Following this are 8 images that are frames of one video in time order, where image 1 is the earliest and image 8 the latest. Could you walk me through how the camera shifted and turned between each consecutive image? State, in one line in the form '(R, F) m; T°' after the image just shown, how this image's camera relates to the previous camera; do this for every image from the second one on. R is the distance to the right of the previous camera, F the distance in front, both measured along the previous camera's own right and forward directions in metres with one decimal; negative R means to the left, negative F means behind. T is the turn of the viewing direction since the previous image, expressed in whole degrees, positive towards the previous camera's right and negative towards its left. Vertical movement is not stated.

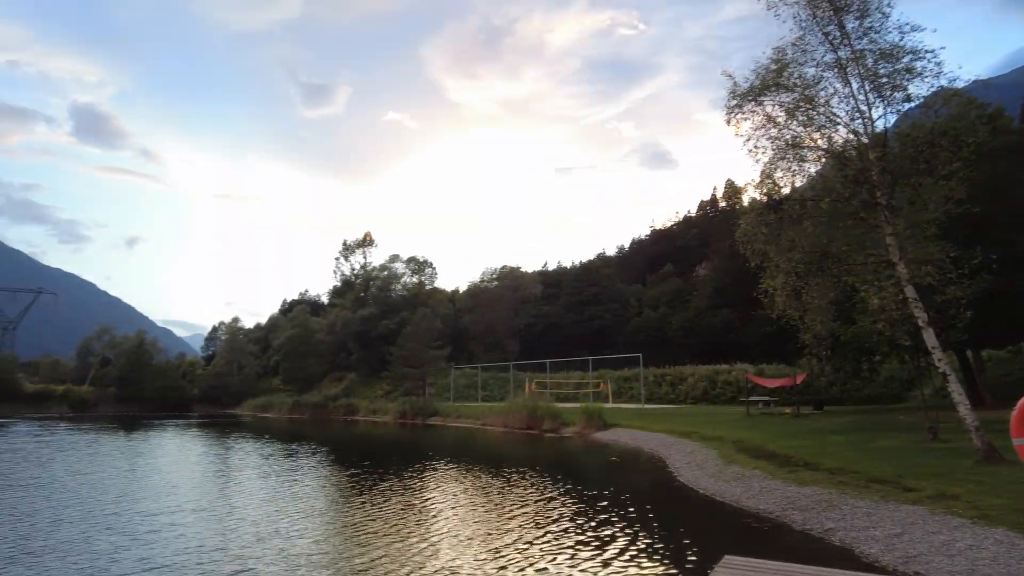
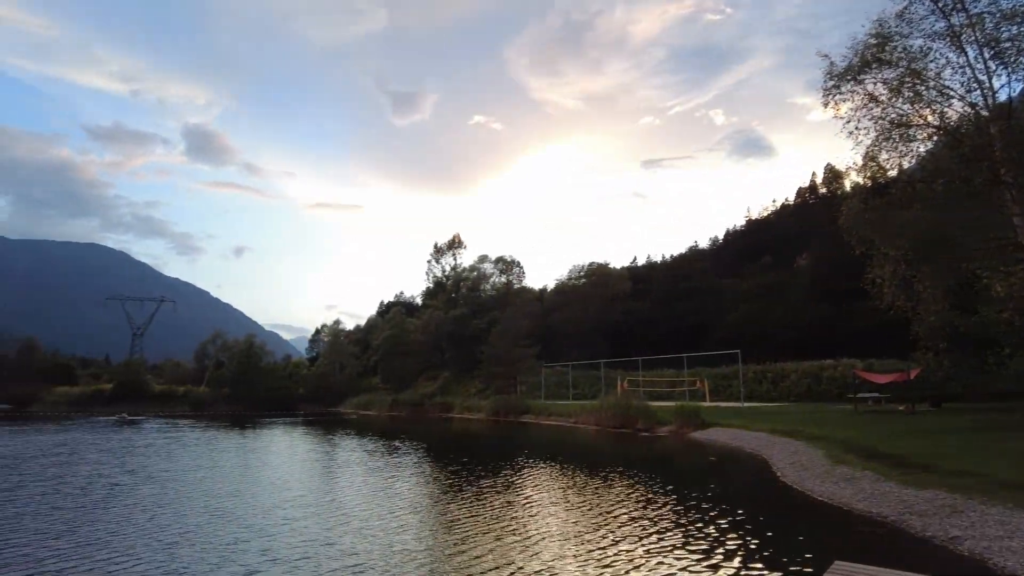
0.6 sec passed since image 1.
(0.0, +0.1) m; -8°
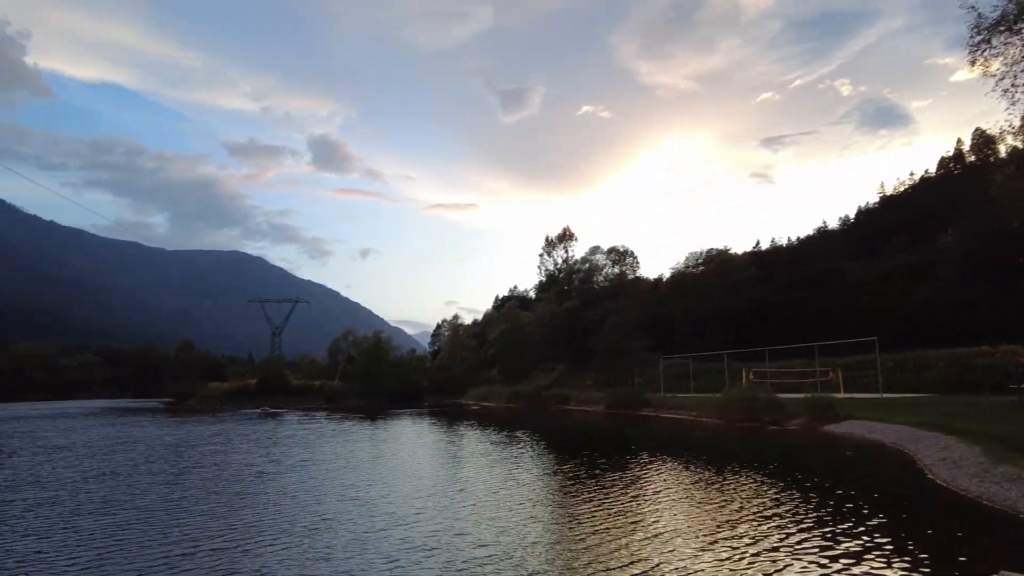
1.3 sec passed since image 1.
(+0.1, +0.1) m; -10°
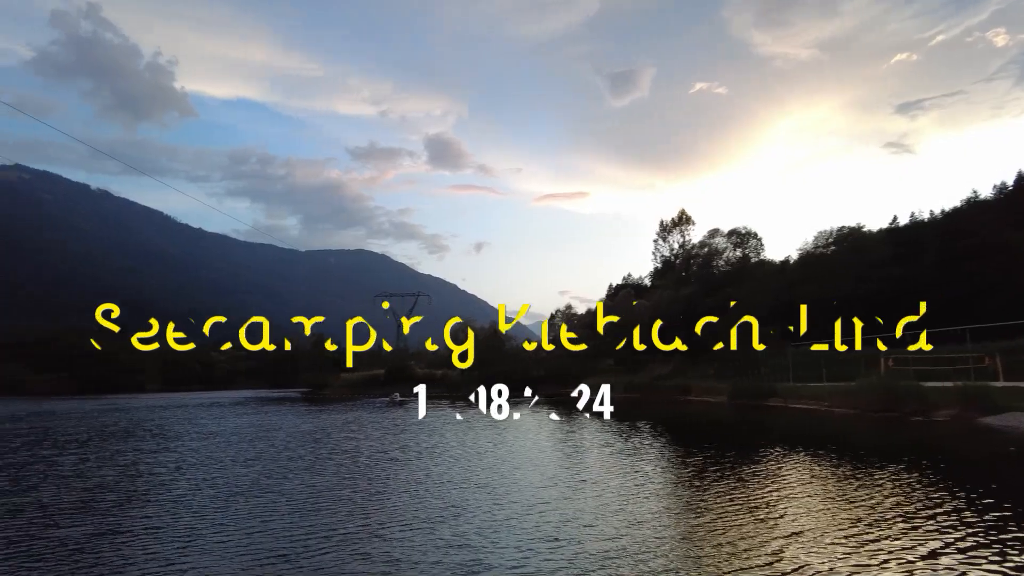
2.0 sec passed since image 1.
(+0.1, 0.0) m; -10°
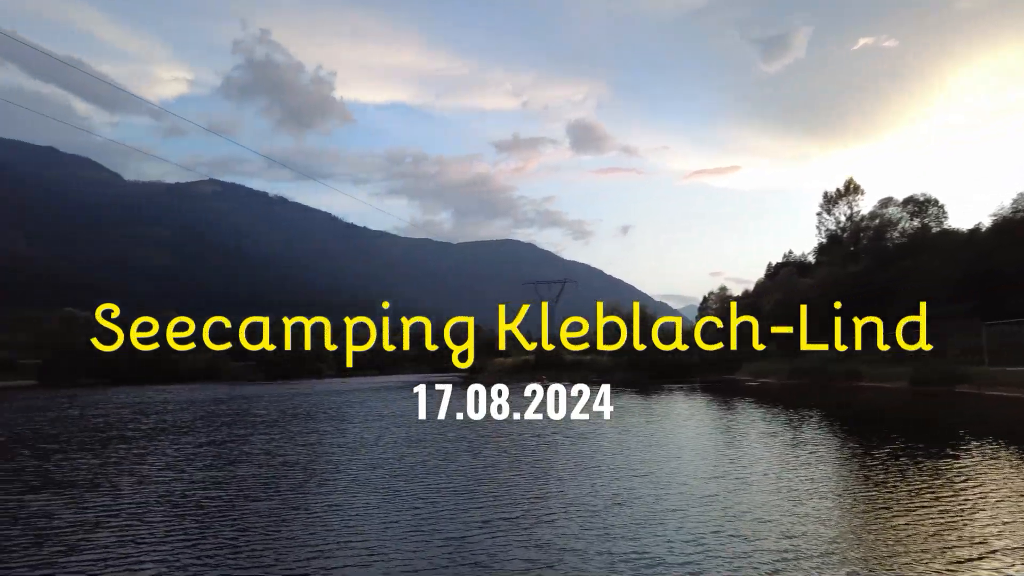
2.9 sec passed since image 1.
(-0.1, +0.2) m; -13°
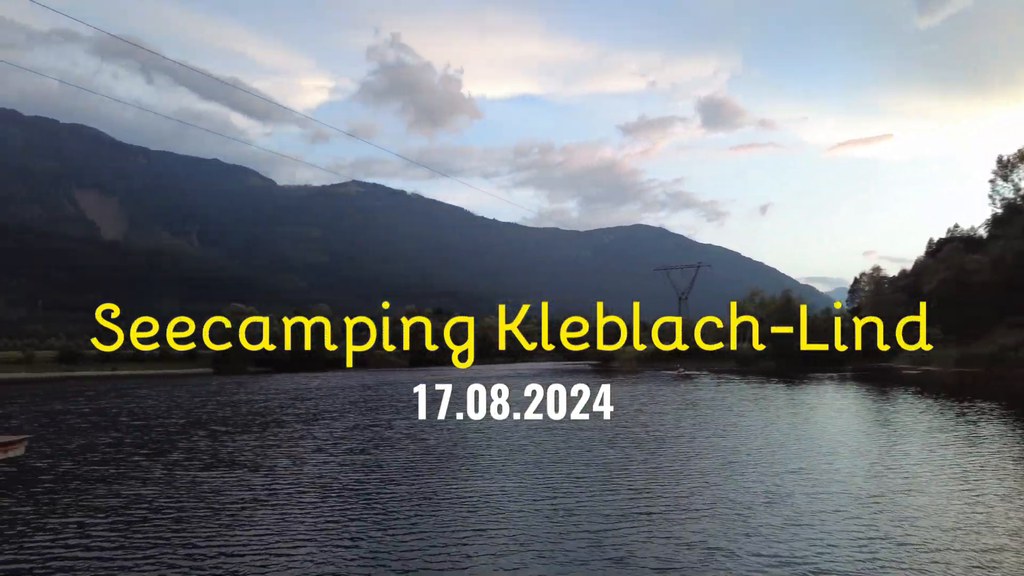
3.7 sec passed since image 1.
(-0.1, +0.7) m; -11°
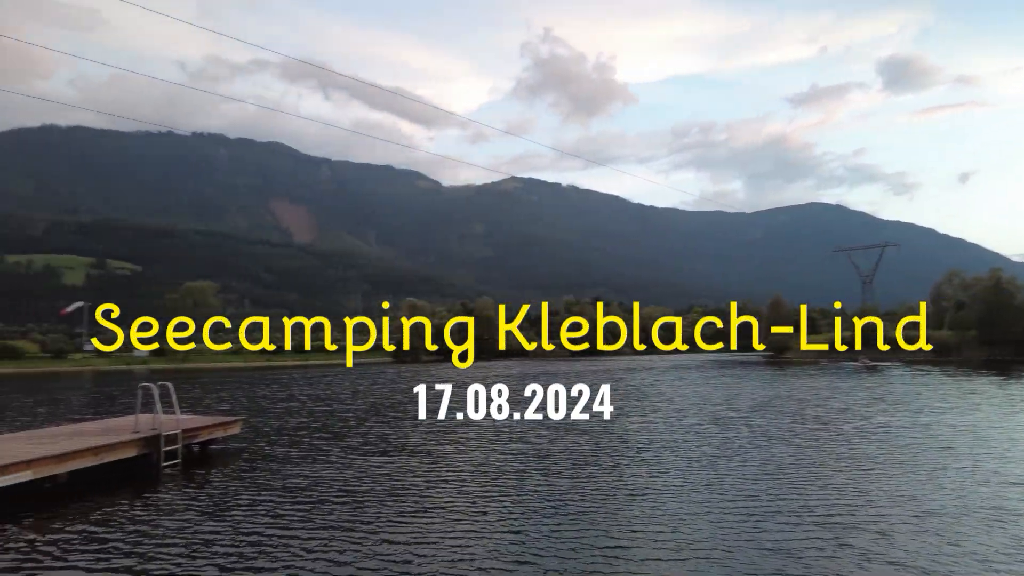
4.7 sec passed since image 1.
(0.0, +0.9) m; -14°
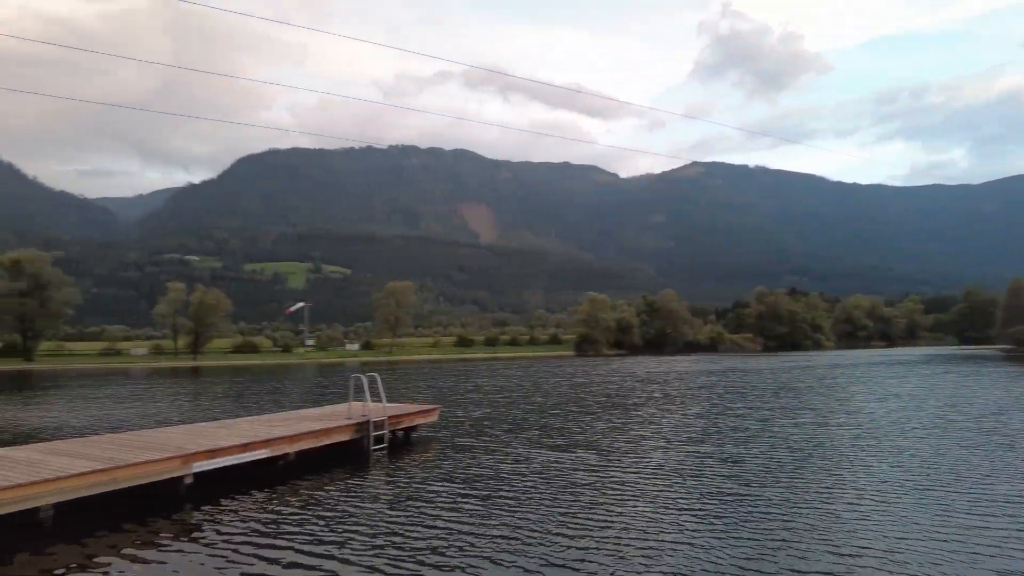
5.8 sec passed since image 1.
(+0.4, +0.7) m; -16°
